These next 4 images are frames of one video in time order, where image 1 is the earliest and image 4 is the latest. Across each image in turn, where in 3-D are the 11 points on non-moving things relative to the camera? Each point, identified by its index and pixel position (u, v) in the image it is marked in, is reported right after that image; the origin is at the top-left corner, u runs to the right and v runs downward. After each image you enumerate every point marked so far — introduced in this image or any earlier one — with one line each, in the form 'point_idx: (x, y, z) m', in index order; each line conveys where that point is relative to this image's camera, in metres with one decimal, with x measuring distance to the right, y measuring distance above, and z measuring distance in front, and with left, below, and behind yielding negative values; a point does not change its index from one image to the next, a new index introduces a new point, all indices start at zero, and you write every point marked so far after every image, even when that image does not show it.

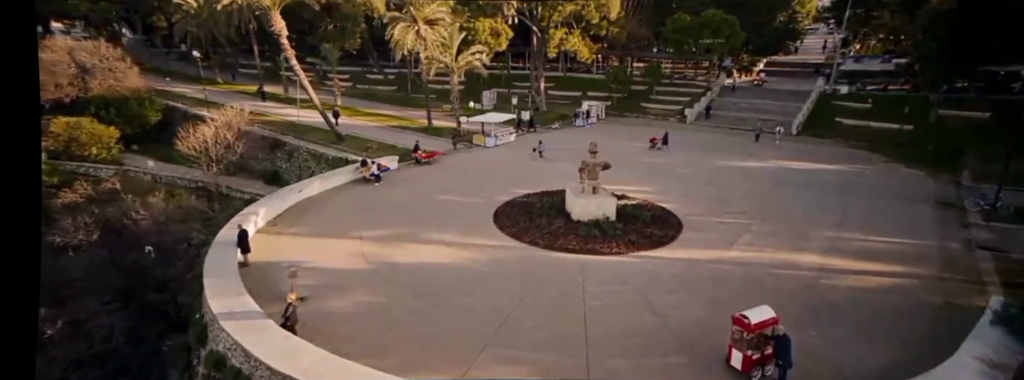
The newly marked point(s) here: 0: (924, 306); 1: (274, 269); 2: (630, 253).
0: (+9.1, -2.6, +10.5) m
1: (-5.8, -1.9, +11.6) m
2: (+3.3, -1.8, +13.2) m
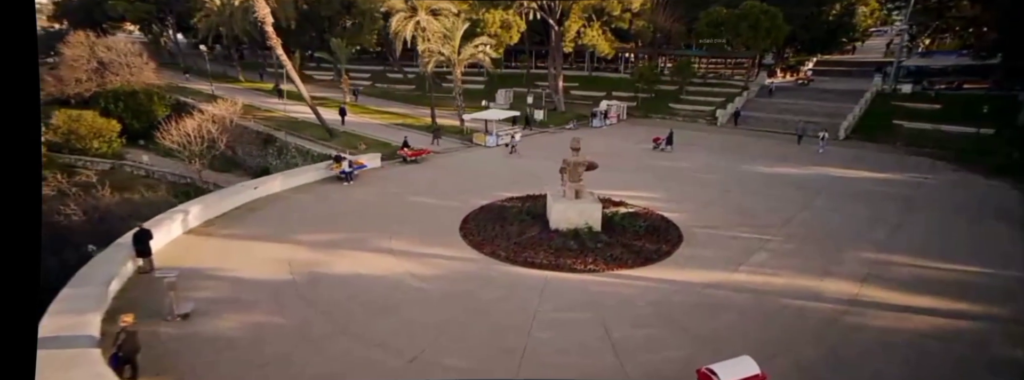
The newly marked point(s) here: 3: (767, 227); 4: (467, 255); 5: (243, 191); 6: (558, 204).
0: (+7.7, -2.8, +7.5) m
1: (-7.0, -1.7, +9.9) m
2: (+2.2, -1.8, +10.7) m
3: (+7.3, -1.1, +13.5) m
4: (-1.1, -1.6, +11.4) m
5: (-8.1, 0.0, +14.2) m
6: (+1.2, -0.4, +12.5) m
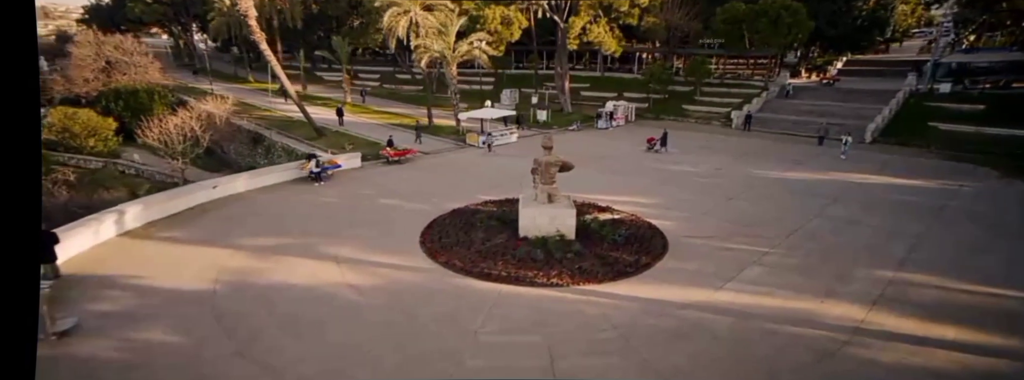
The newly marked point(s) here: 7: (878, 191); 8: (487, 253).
0: (+6.6, -2.9, +5.9) m
1: (-8.0, -1.7, +9.0) m
2: (+1.2, -1.9, +9.4) m
3: (+6.4, -1.2, +11.9) m
4: (-2.1, -1.6, +10.2) m
5: (-8.8, 0.0, +13.4) m
6: (+0.3, -0.4, +11.2) m
7: (+12.2, 0.0, +15.8) m
8: (-0.5, -1.4, +10.7) m
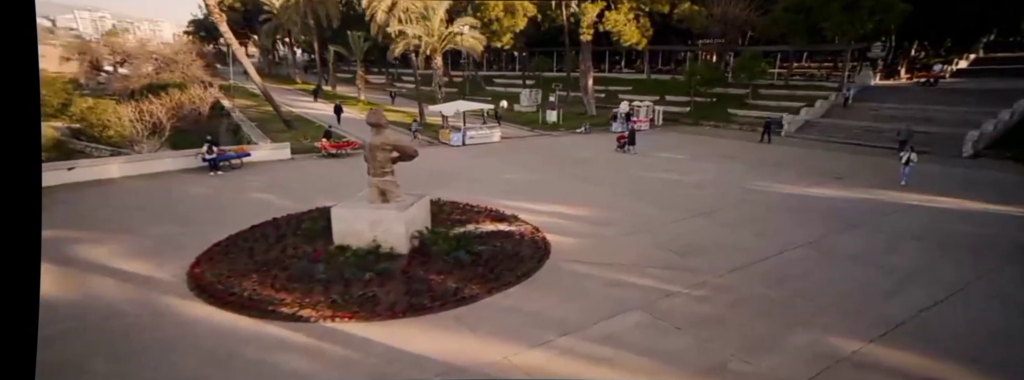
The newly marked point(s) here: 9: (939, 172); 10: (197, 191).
0: (+2.0, -2.8, +1.8) m
1: (-11.7, -1.1, +7.6) m
2: (-2.5, -1.8, +6.3) m
3: (+3.1, -1.4, +7.8) m
4: (-5.6, -1.3, +7.7) m
5: (-11.6, +0.5, +12.1) m
6: (-3.0, -0.3, +8.3) m
7: (+9.5, -0.5, +10.6) m
8: (-4.0, -1.2, +7.9) m
9: (+13.7, +0.5, +15.1) m
10: (-8.2, -0.1, +12.3) m
